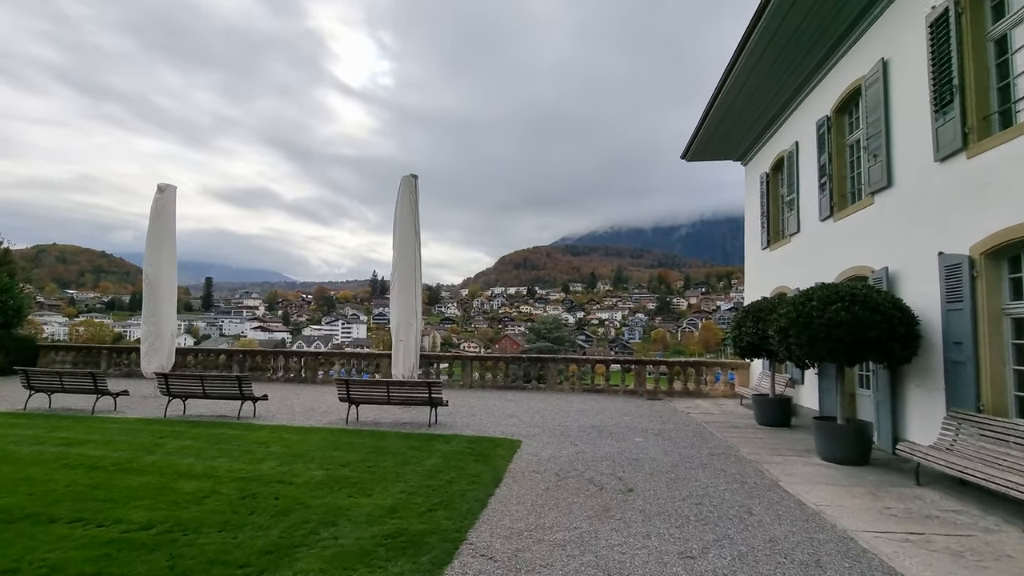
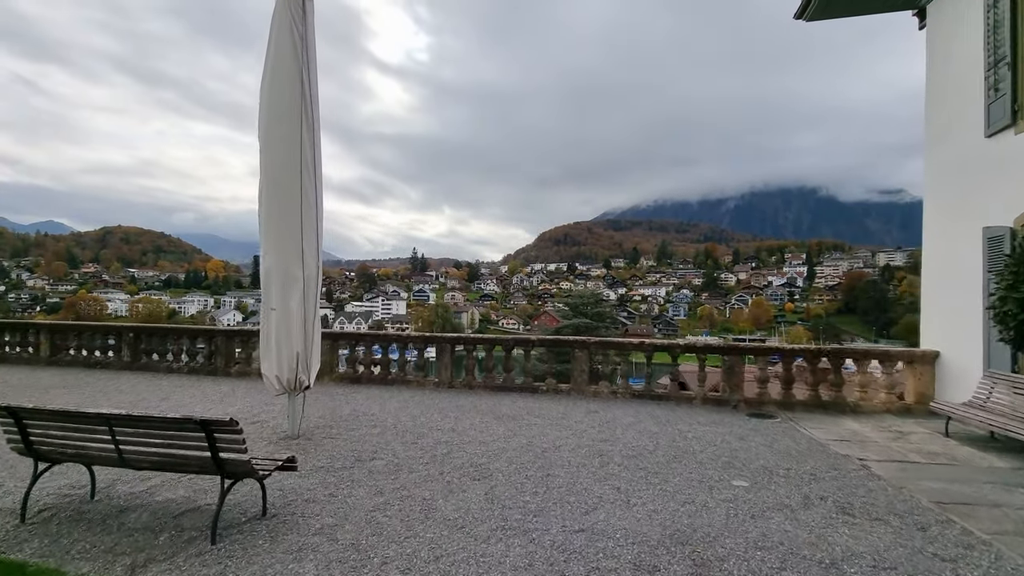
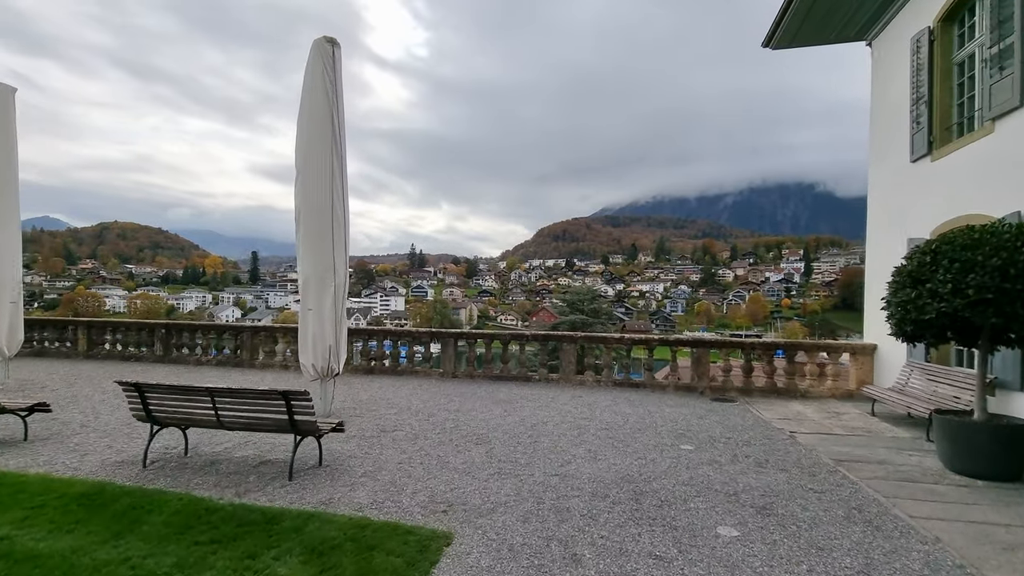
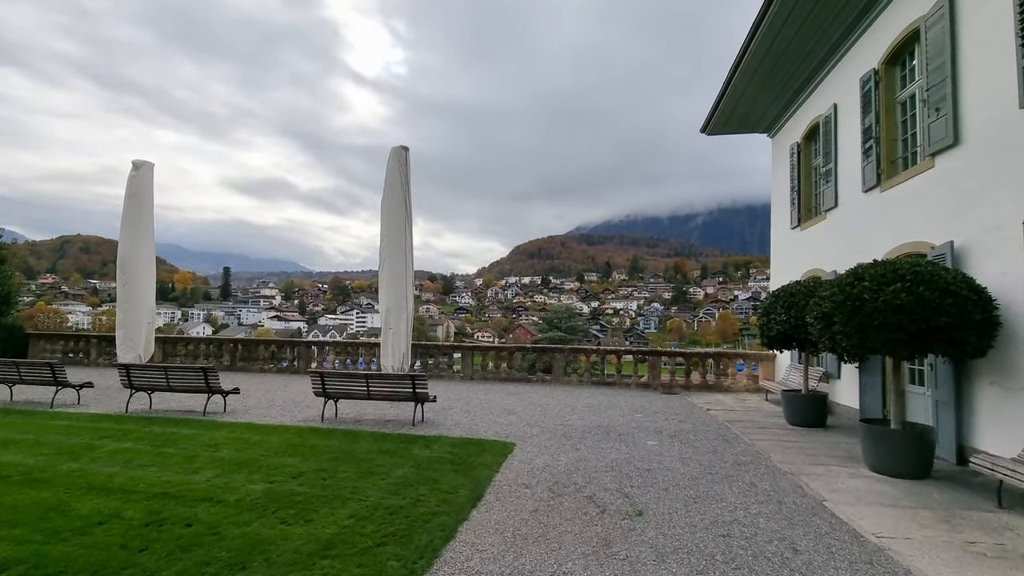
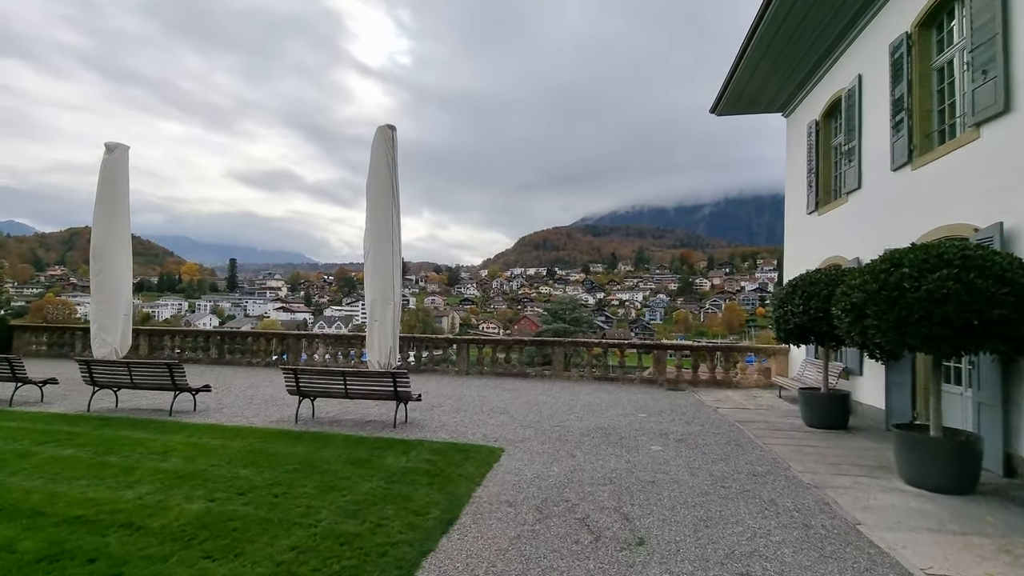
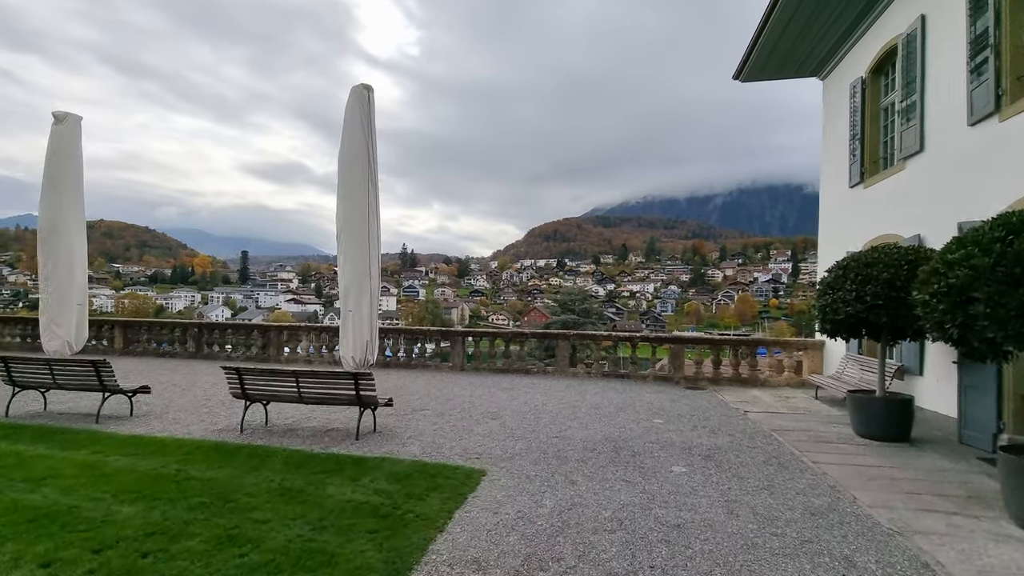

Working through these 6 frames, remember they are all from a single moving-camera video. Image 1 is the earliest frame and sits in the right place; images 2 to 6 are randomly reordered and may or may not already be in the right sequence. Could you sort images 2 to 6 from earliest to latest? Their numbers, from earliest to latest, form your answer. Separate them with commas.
4, 5, 6, 3, 2
